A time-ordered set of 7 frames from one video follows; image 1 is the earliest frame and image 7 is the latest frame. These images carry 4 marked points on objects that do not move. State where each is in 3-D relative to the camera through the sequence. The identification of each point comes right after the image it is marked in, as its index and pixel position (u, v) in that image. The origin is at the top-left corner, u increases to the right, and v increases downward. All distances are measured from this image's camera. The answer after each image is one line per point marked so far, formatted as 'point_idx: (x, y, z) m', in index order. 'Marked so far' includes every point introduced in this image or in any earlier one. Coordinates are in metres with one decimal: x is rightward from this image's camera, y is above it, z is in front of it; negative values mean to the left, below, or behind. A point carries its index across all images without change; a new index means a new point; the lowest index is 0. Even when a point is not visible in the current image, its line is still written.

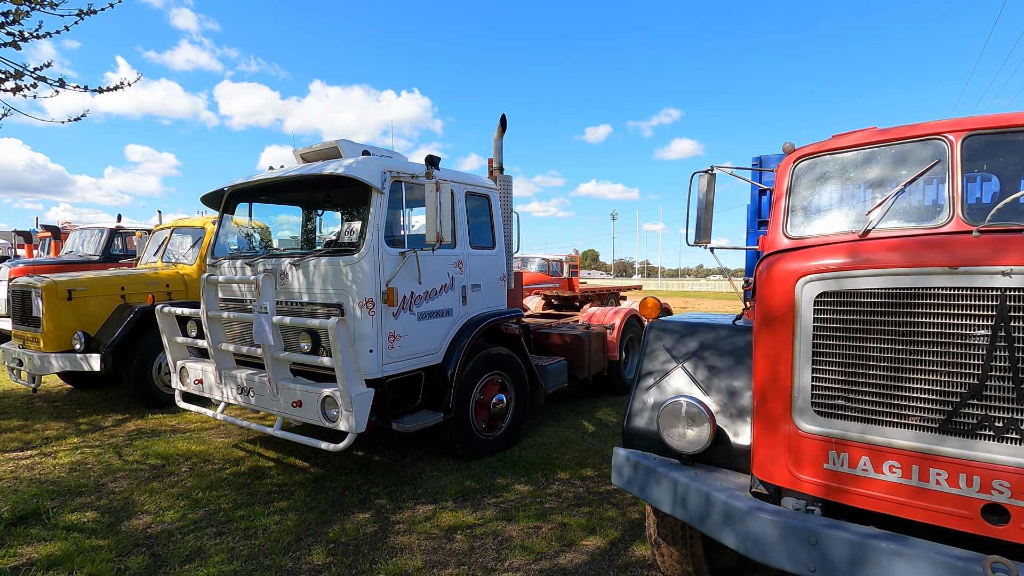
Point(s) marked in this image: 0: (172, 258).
0: (-4.7, +0.4, +7.4) m
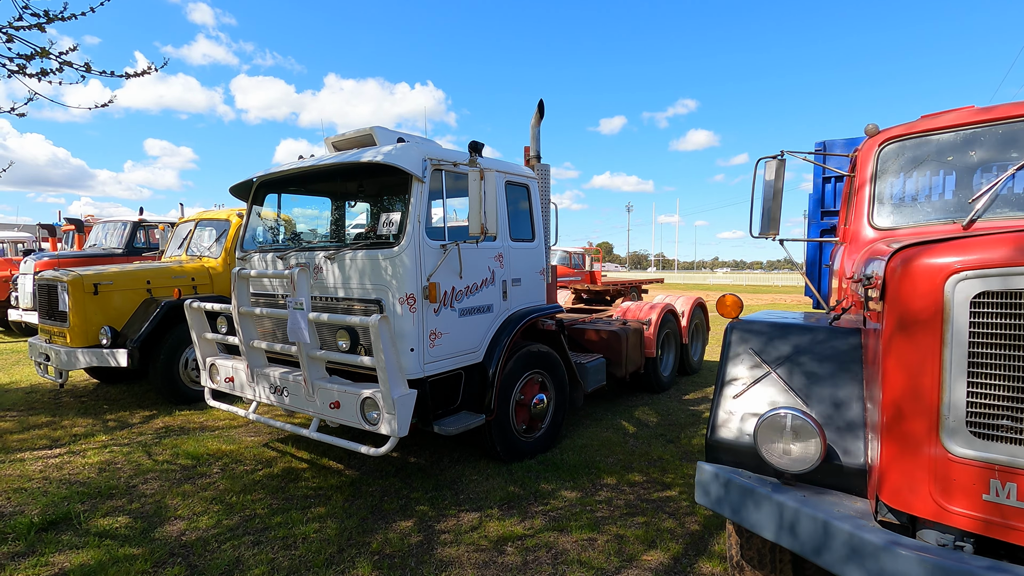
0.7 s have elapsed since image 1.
0: (-4.3, +0.5, +7.2) m
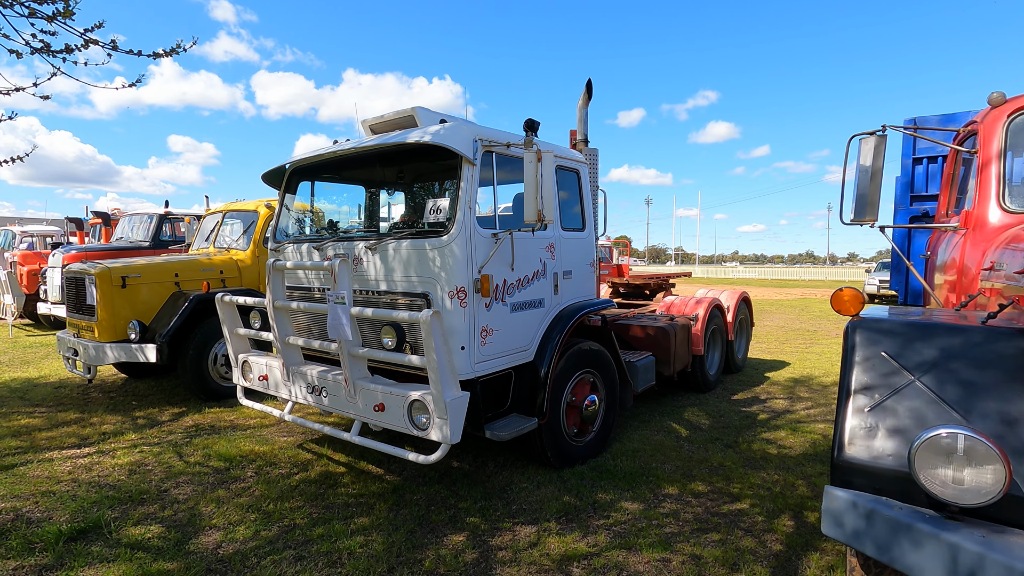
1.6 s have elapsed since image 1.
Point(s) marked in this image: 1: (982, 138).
0: (-3.8, +0.6, +7.0) m
1: (+2.3, +0.7, +2.7) m
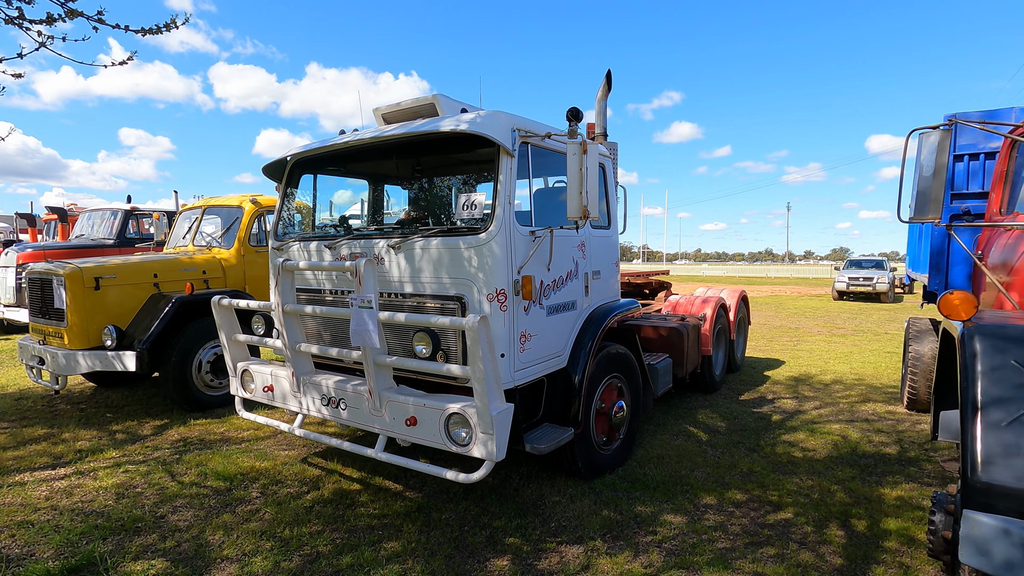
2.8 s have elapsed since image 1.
0: (-3.8, +0.6, +6.6) m
1: (+2.6, +0.7, +2.6) m
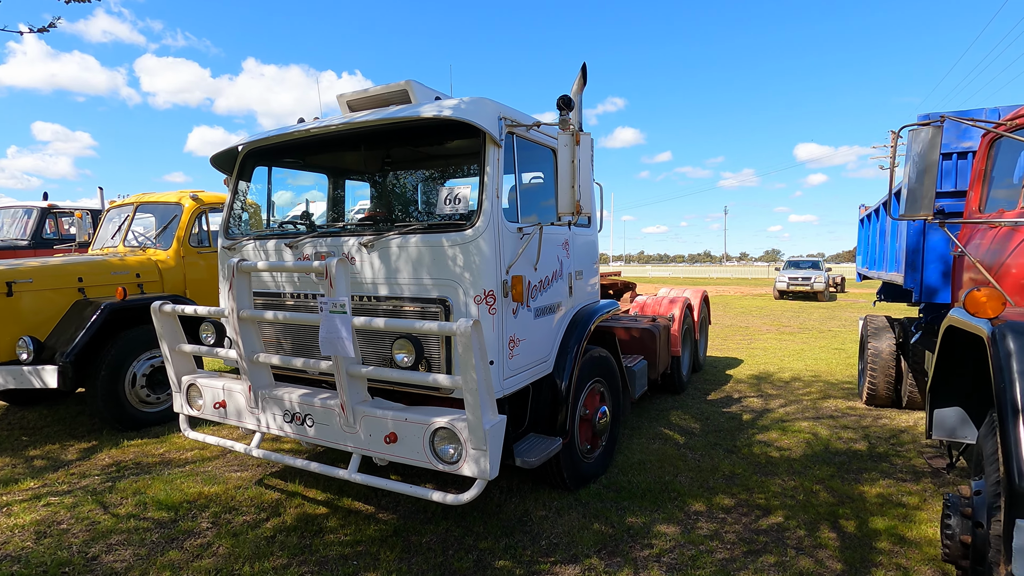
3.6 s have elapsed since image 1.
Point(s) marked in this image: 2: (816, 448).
0: (-4.2, +0.5, +5.9) m
1: (+2.5, +0.8, +2.6) m
2: (+2.6, -1.4, +4.6) m
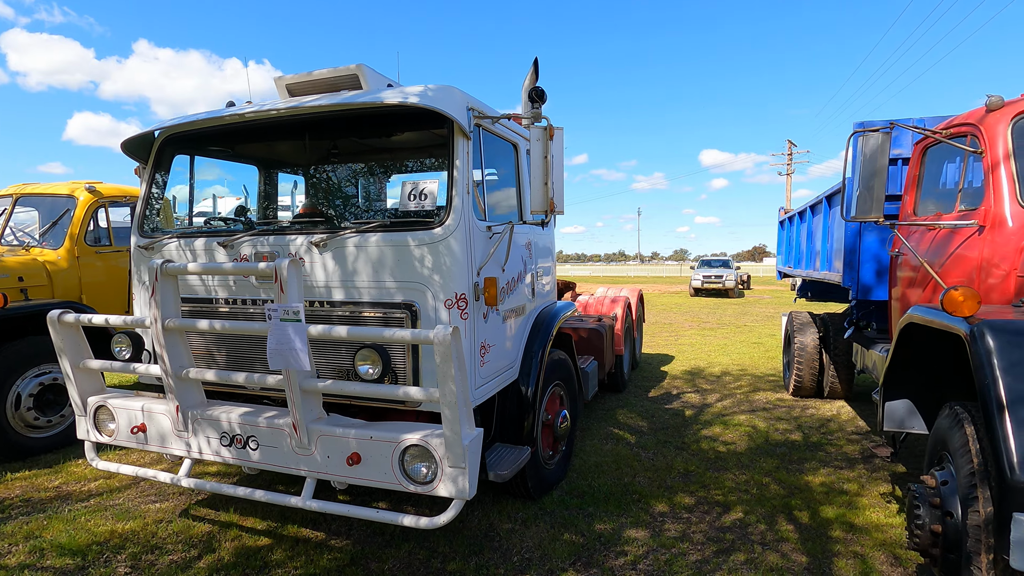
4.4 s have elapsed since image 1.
0: (-4.7, +0.5, +5.1) m
1: (+2.4, +0.8, +2.8) m
2: (+2.2, -1.4, +4.8) m
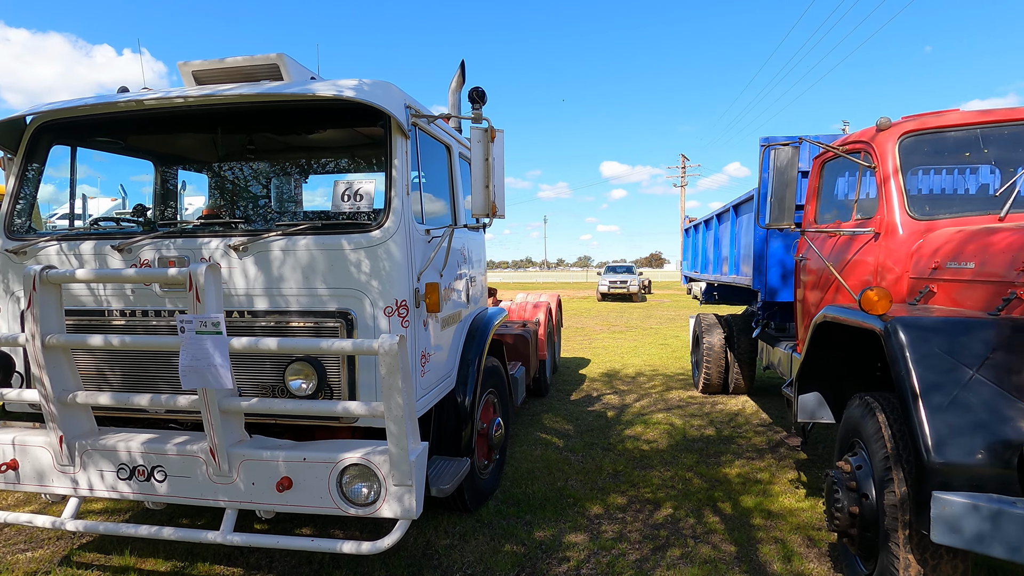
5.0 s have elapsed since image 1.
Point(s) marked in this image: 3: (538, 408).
0: (-5.4, +0.4, +4.2) m
1: (+2.1, +0.8, +3.1) m
2: (+1.5, -1.4, +5.0) m
3: (+0.3, -1.3, +5.9) m
